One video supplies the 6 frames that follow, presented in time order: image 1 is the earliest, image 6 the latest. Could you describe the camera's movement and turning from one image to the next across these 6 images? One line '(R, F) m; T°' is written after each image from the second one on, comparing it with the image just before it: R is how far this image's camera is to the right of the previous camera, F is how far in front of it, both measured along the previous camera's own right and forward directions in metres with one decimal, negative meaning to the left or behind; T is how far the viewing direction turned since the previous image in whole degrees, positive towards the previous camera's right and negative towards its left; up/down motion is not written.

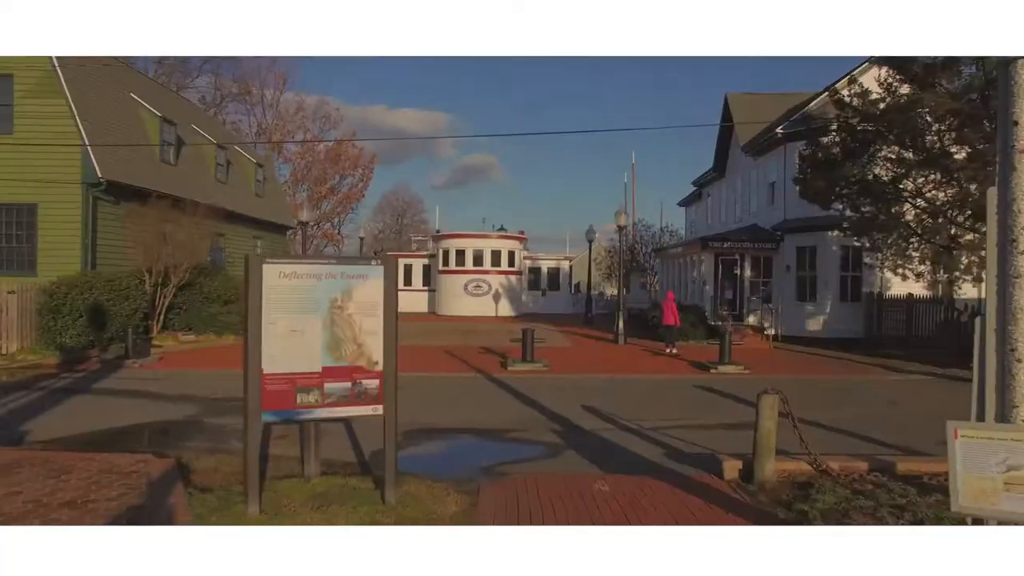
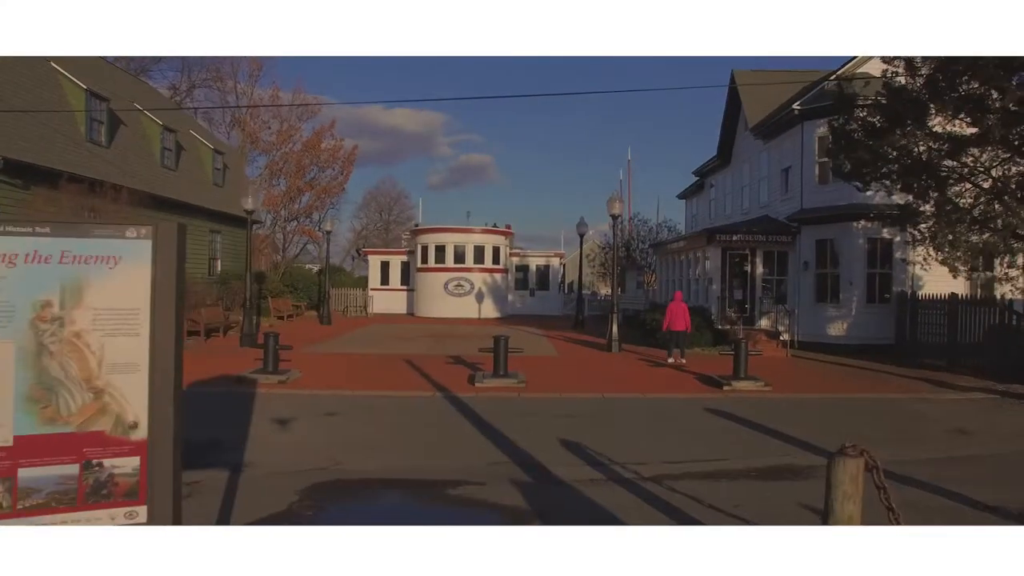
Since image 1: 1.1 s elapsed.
(+0.5, +2.9) m; 0°
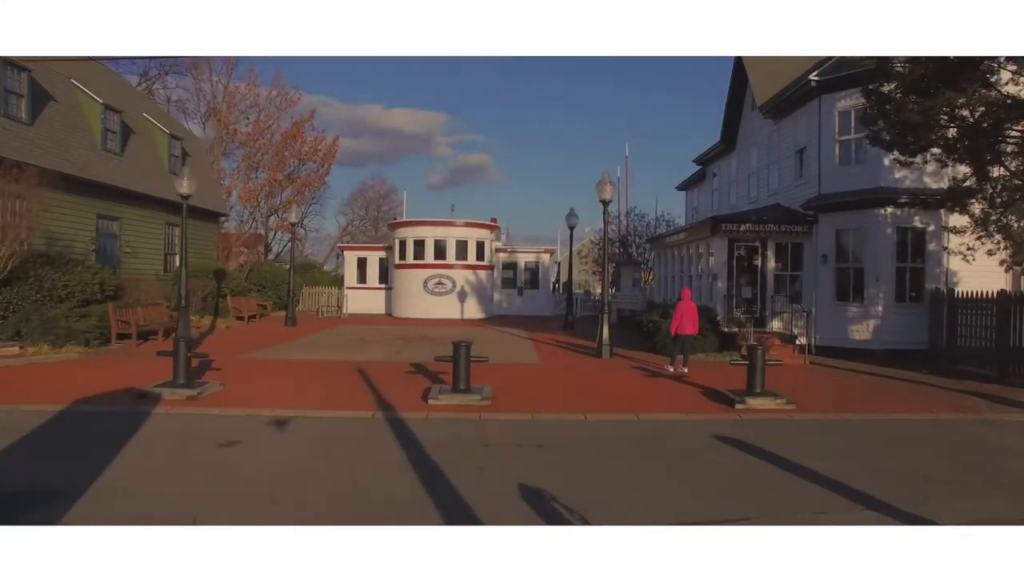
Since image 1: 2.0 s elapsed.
(+0.5, +2.5) m; 0°
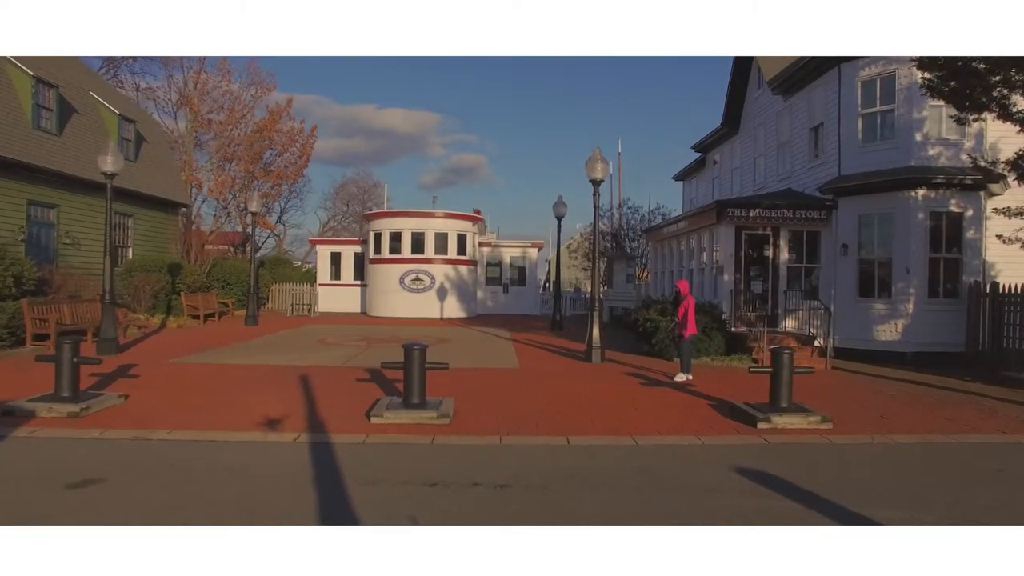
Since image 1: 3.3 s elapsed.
(+0.3, +2.2) m; +1°
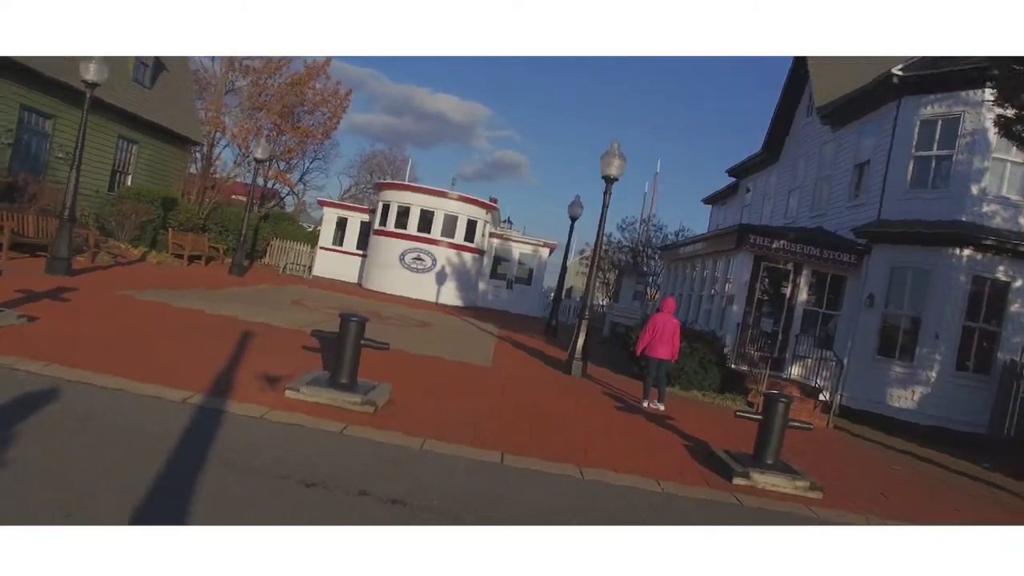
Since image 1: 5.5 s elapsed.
(+0.6, +1.3) m; -1°
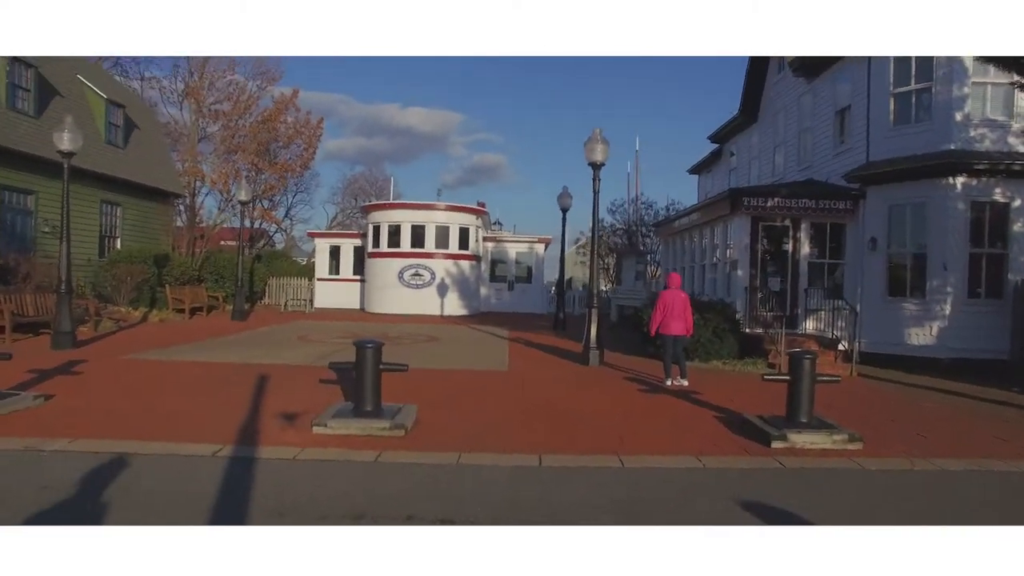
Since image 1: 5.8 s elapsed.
(-0.1, 0.0) m; 0°
